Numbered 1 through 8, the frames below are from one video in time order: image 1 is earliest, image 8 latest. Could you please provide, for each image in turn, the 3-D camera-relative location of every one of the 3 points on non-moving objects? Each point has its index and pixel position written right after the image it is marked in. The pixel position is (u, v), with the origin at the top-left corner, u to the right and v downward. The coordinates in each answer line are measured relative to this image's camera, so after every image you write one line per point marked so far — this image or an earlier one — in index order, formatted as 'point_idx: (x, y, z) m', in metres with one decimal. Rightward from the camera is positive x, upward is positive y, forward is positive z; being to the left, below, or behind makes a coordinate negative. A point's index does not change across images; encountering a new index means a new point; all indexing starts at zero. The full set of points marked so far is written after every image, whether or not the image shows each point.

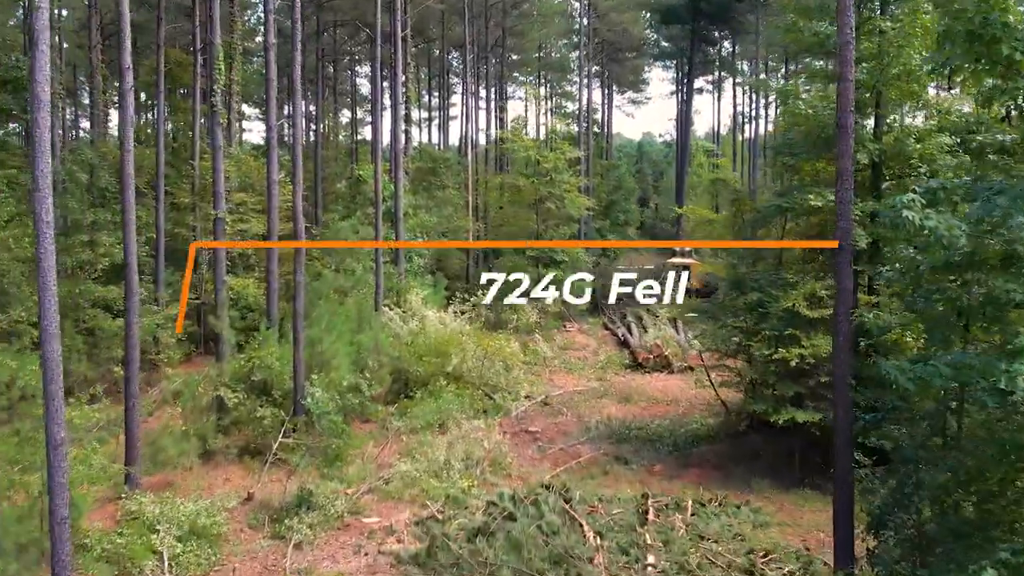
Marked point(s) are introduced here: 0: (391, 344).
0: (-1.4, -0.7, +15.1) m
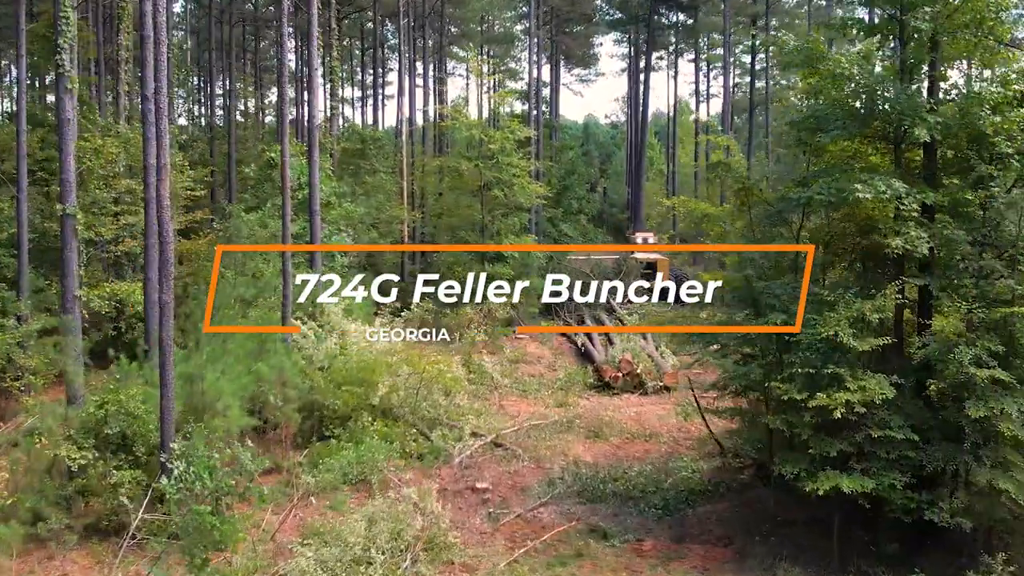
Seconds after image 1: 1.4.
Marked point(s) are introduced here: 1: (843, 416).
0: (-1.9, -0.8, +12.0) m
1: (+2.1, -0.8, +8.4) m
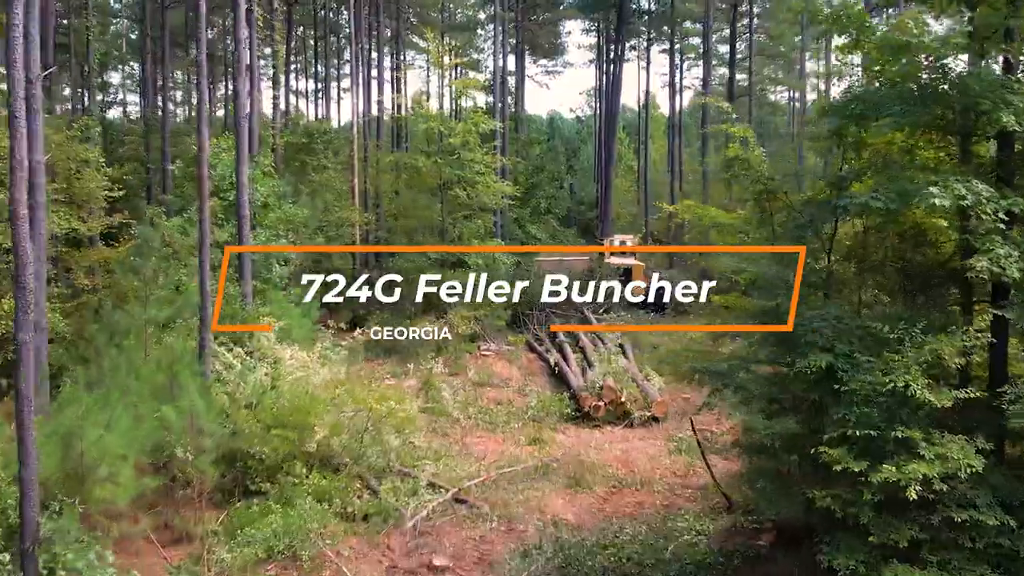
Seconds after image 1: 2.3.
0: (-2.2, -1.0, +9.9) m
1: (+2.0, -1.0, +6.3) m
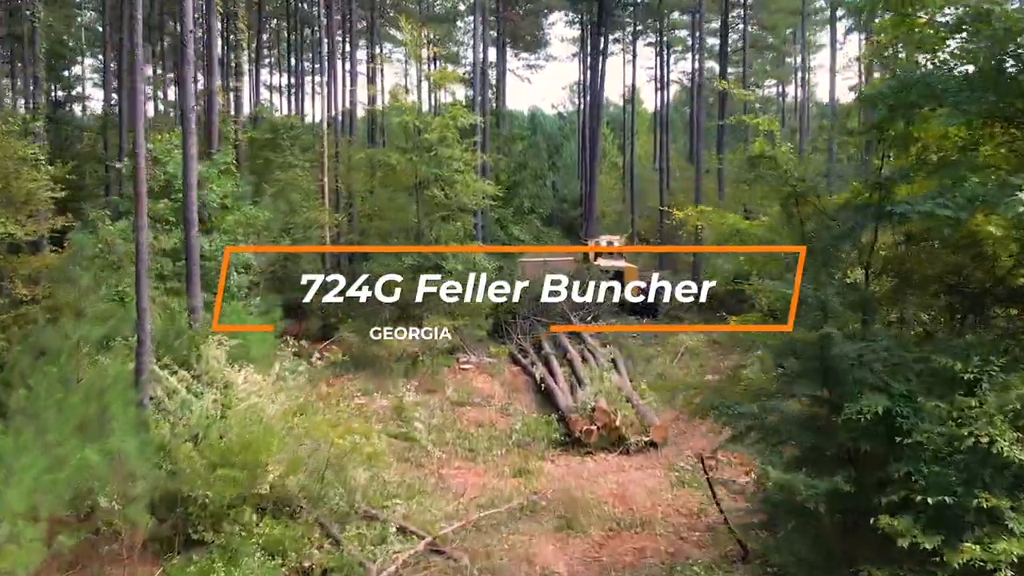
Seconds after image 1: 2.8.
0: (-2.3, -1.1, +8.5) m
1: (+1.9, -1.1, +5.0) m
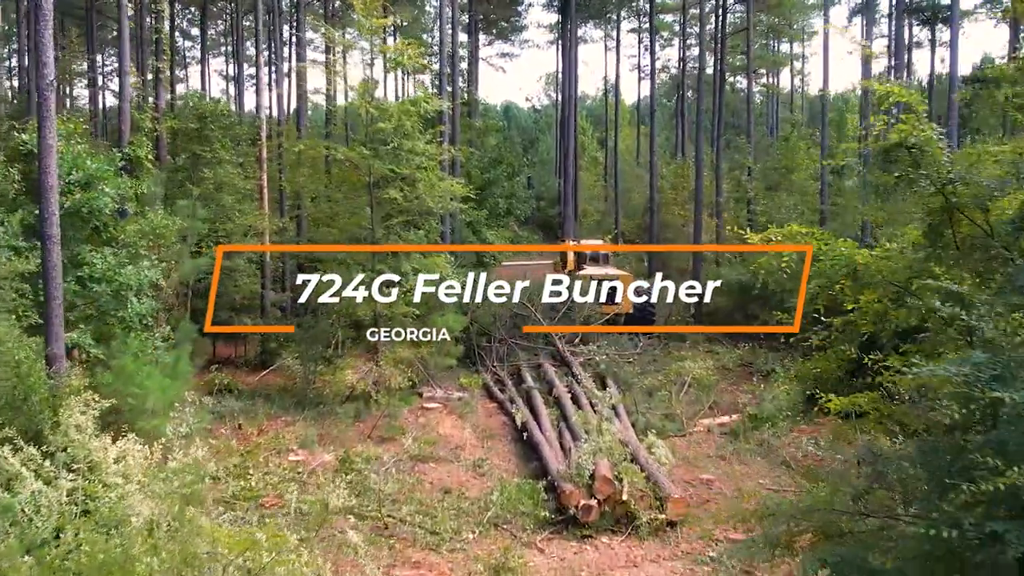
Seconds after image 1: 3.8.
0: (-2.4, -1.3, +5.7) m
1: (+1.9, -1.4, +2.3) m
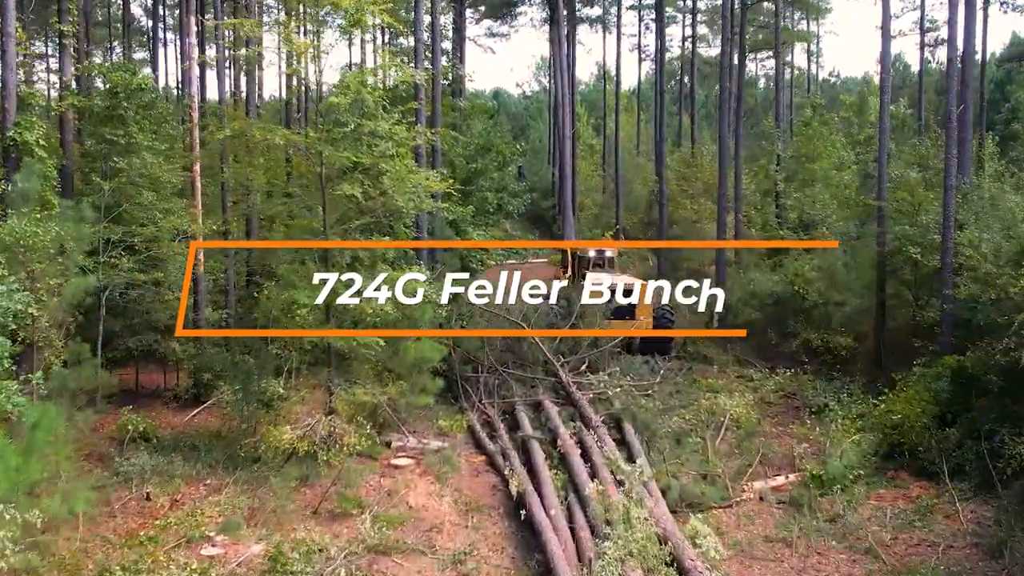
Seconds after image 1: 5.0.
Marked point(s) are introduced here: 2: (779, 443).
0: (-2.4, -1.6, +2.8) m
1: (+1.9, -1.6, -0.6) m
2: (+2.3, -1.3, +11.1) m
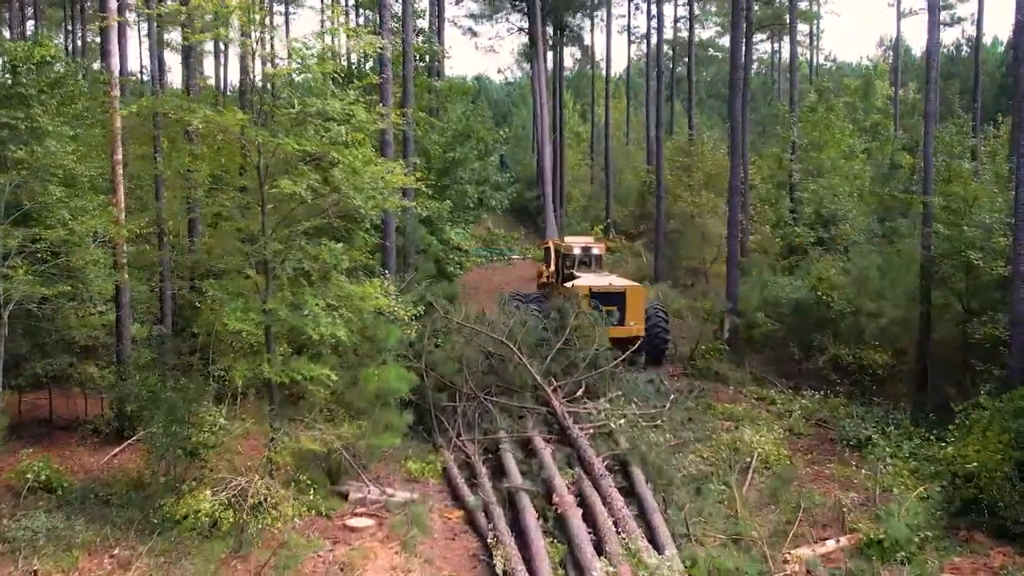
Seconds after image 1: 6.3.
0: (-2.4, -1.7, +0.8) m
1: (+1.9, -1.8, -2.5) m
2: (+2.2, -1.4, +9.2) m
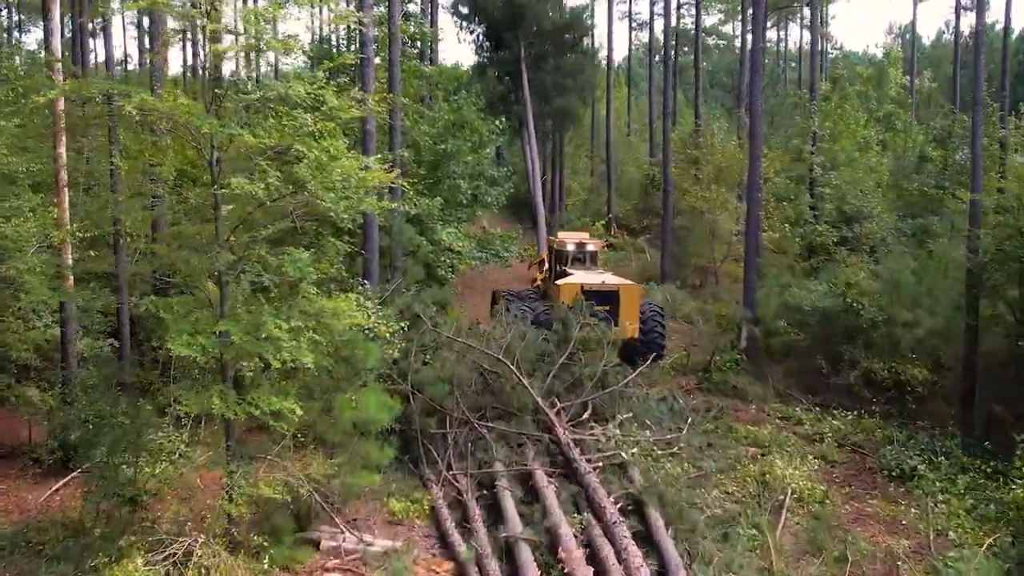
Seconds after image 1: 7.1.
0: (-2.4, -1.9, -0.4) m
1: (+2.0, -2.0, -3.7) m
2: (+2.2, -1.5, +8.0) m
